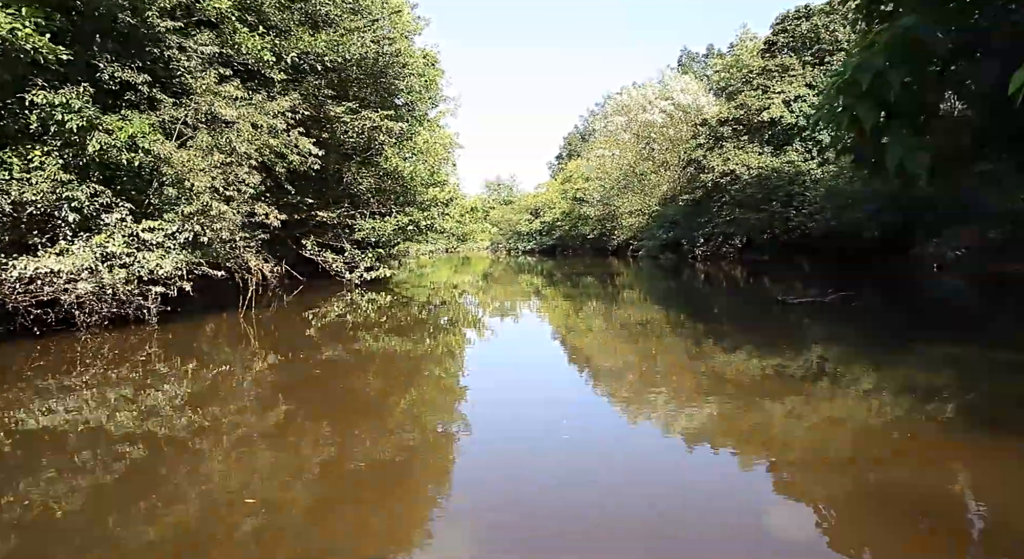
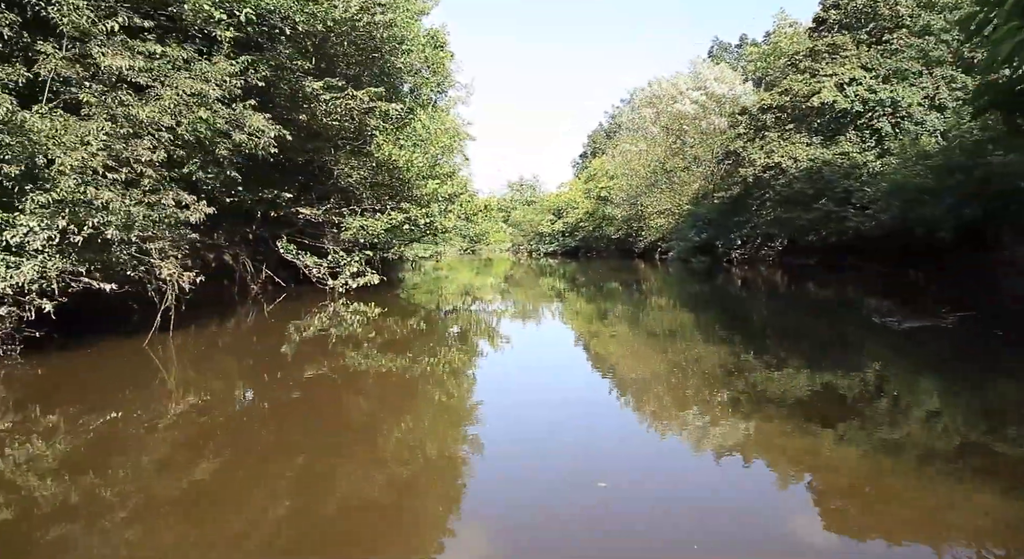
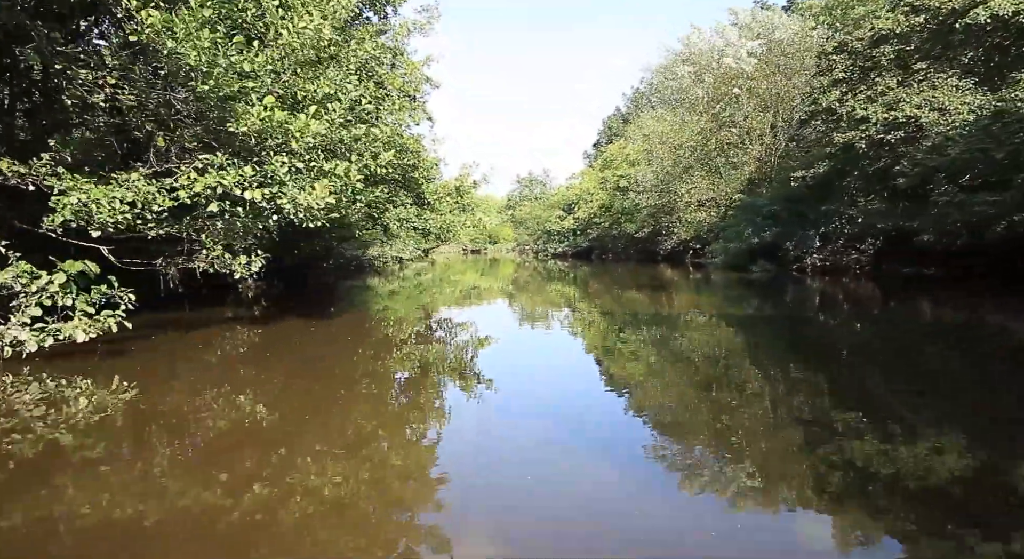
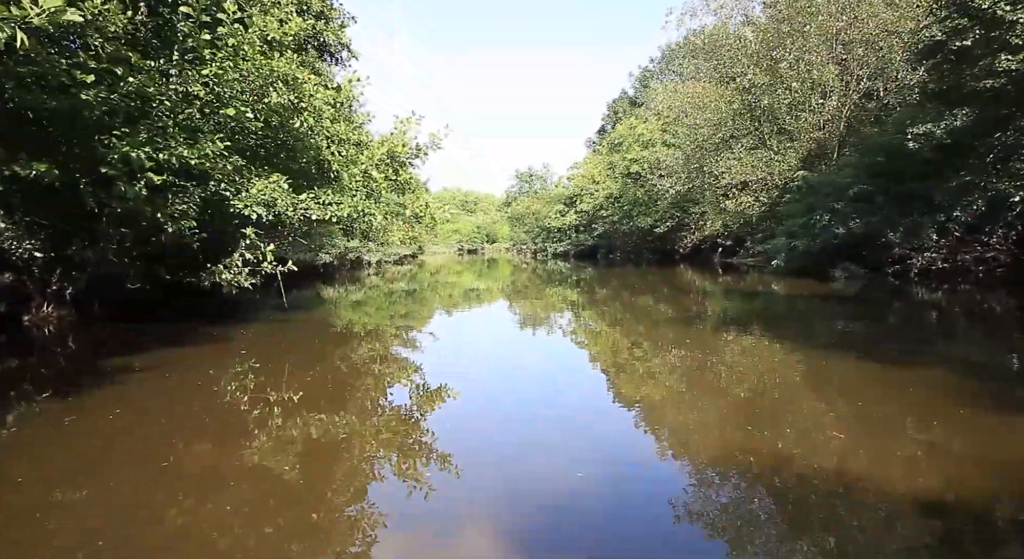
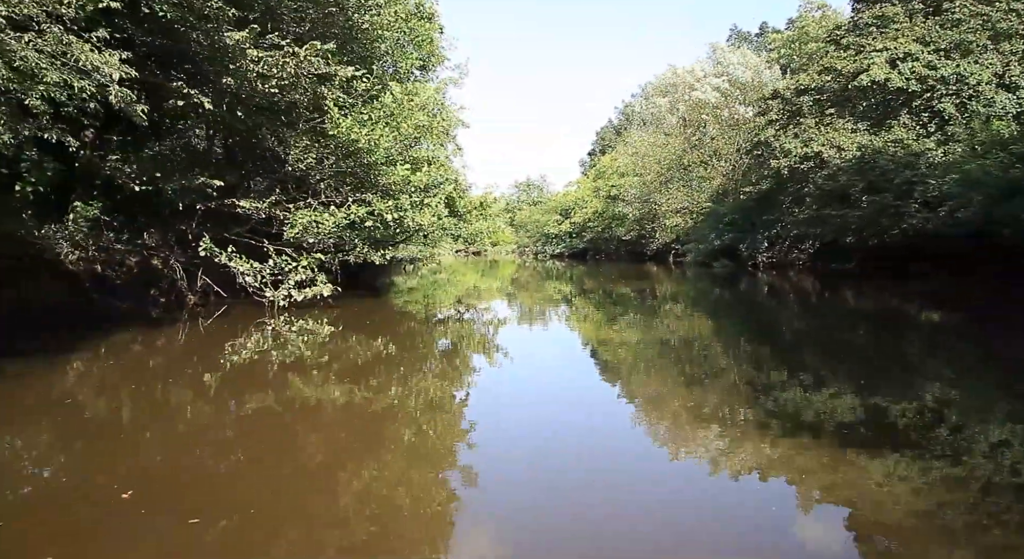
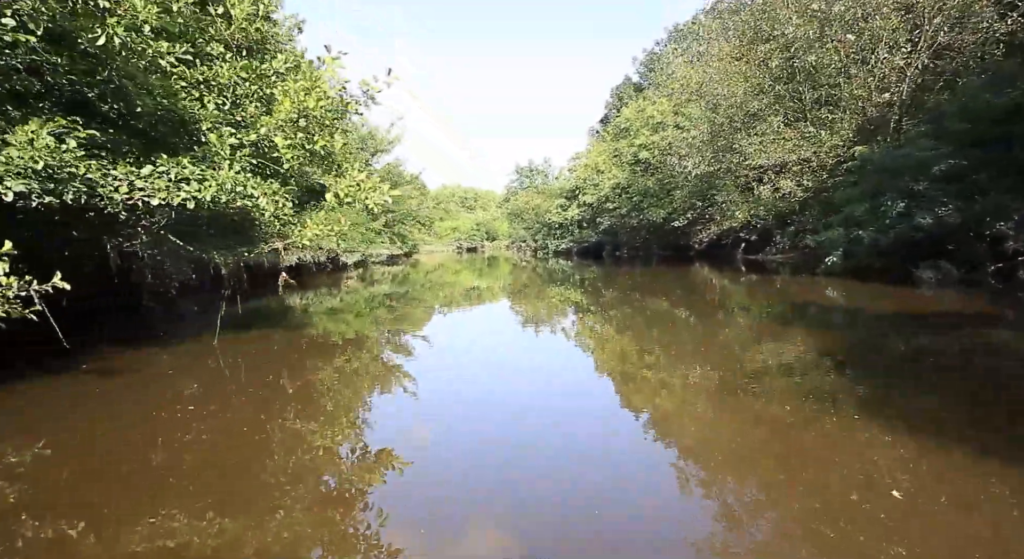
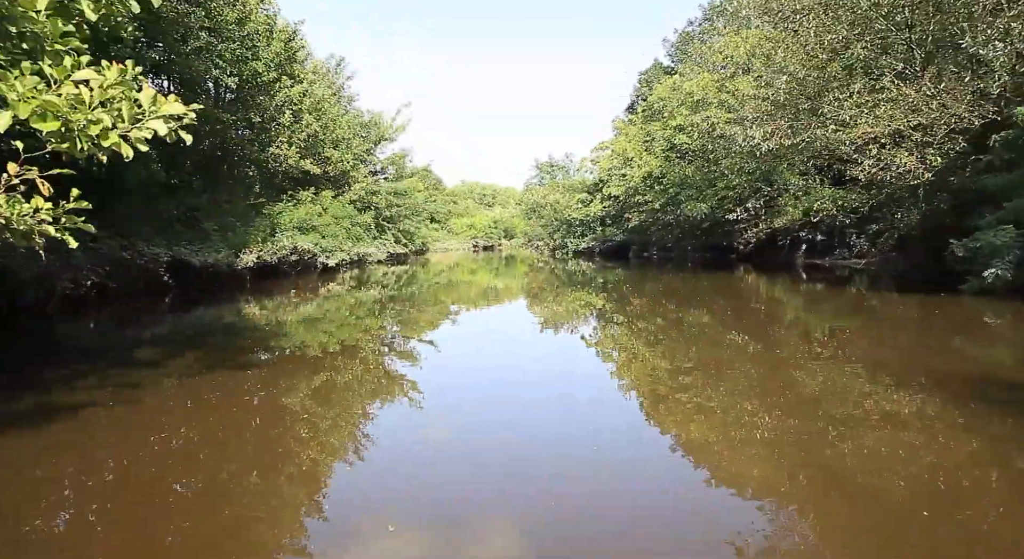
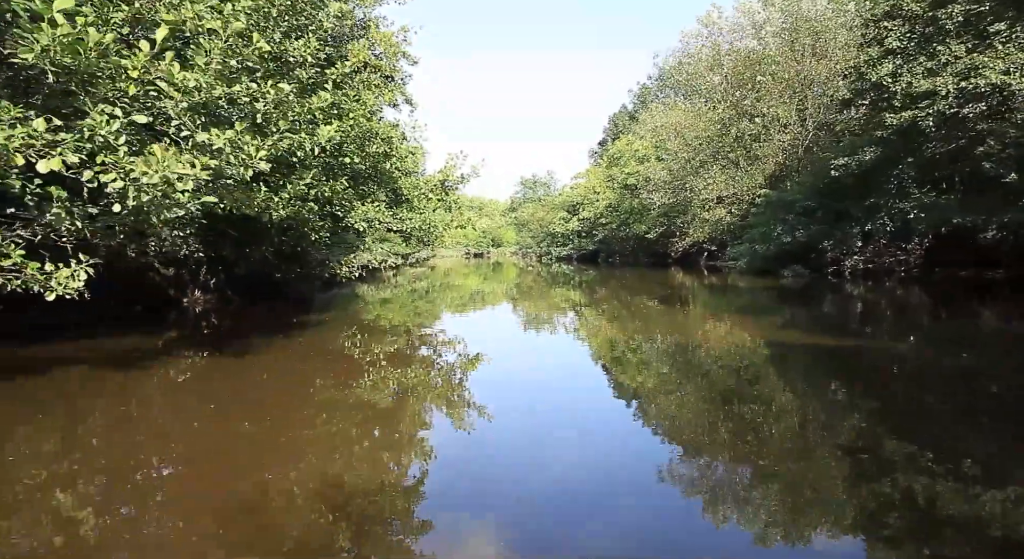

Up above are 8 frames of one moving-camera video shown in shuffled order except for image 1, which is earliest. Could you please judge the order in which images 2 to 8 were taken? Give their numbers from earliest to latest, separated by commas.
2, 5, 3, 8, 4, 6, 7
